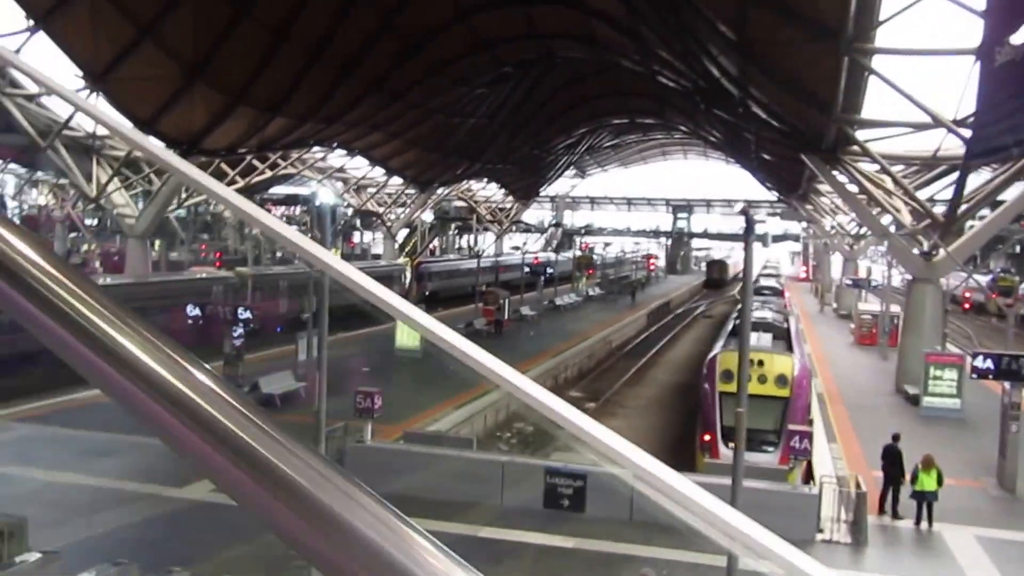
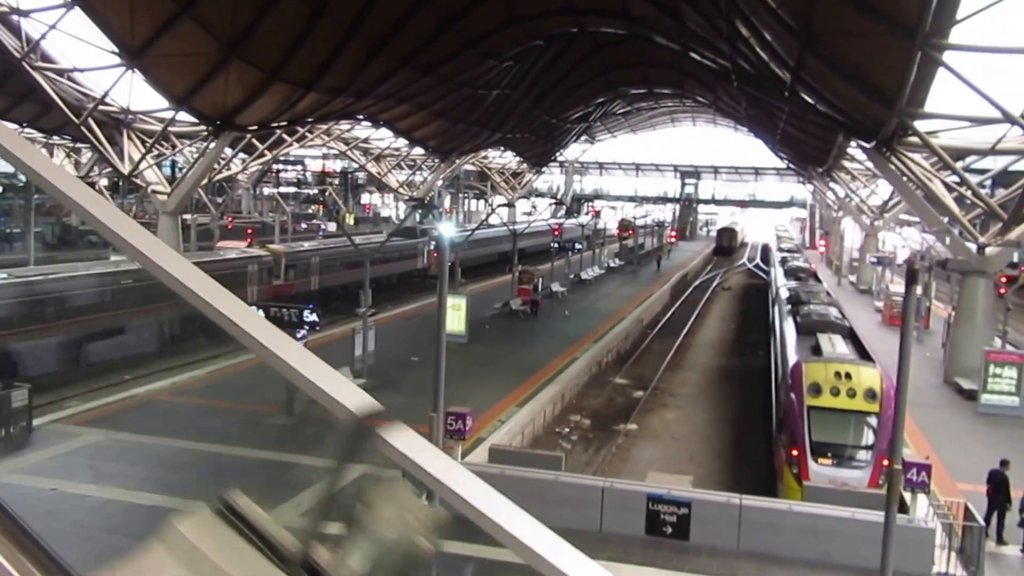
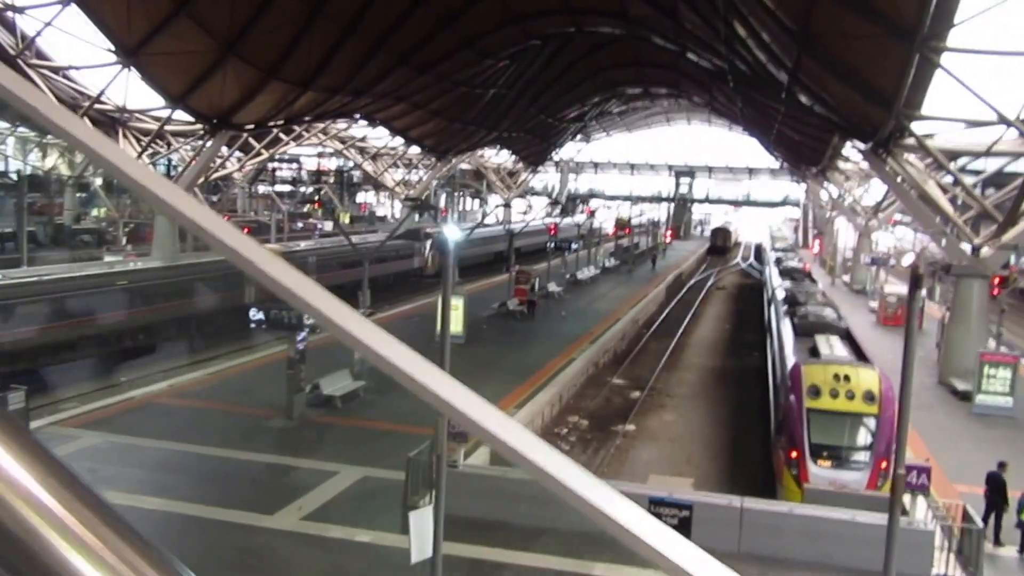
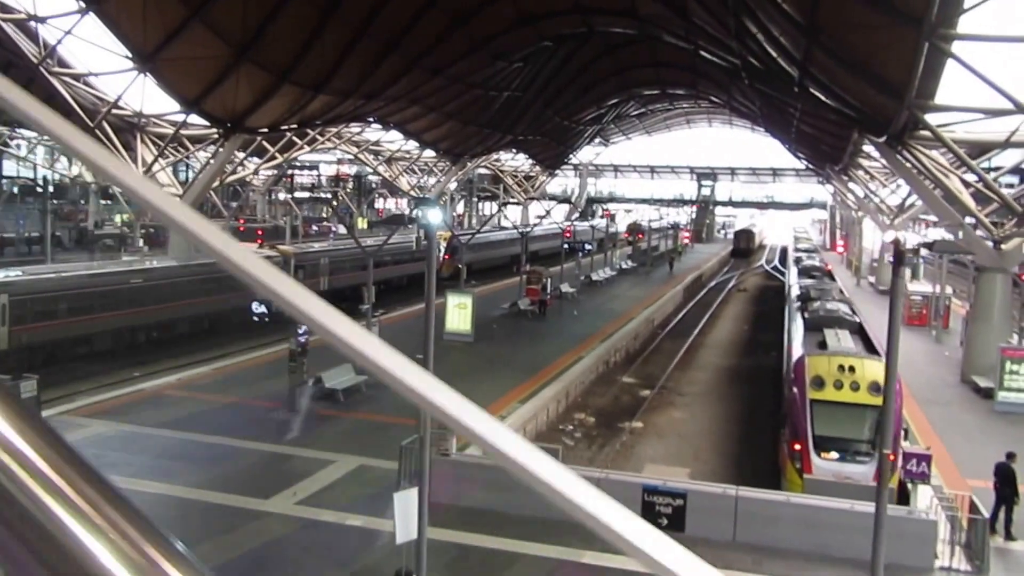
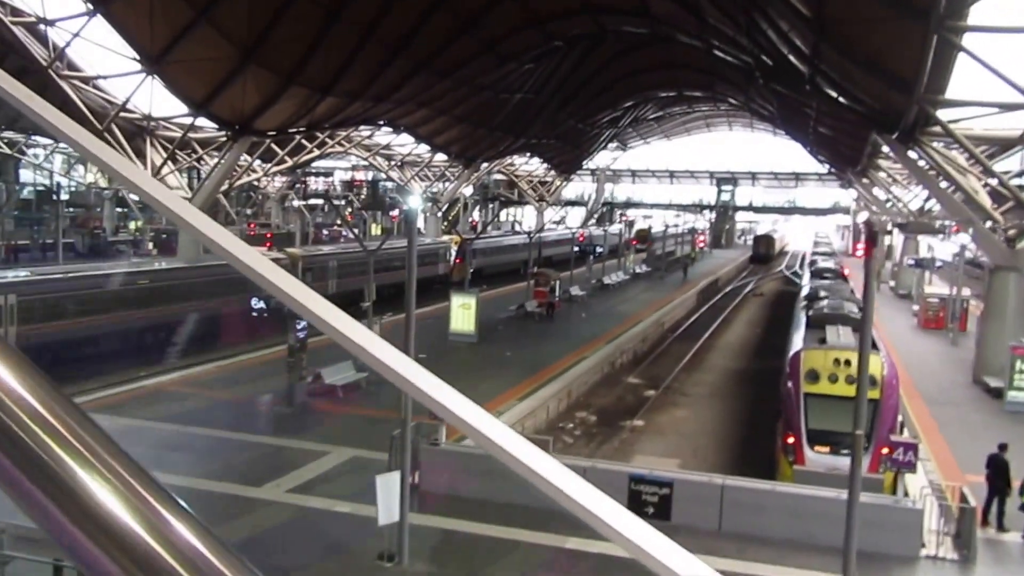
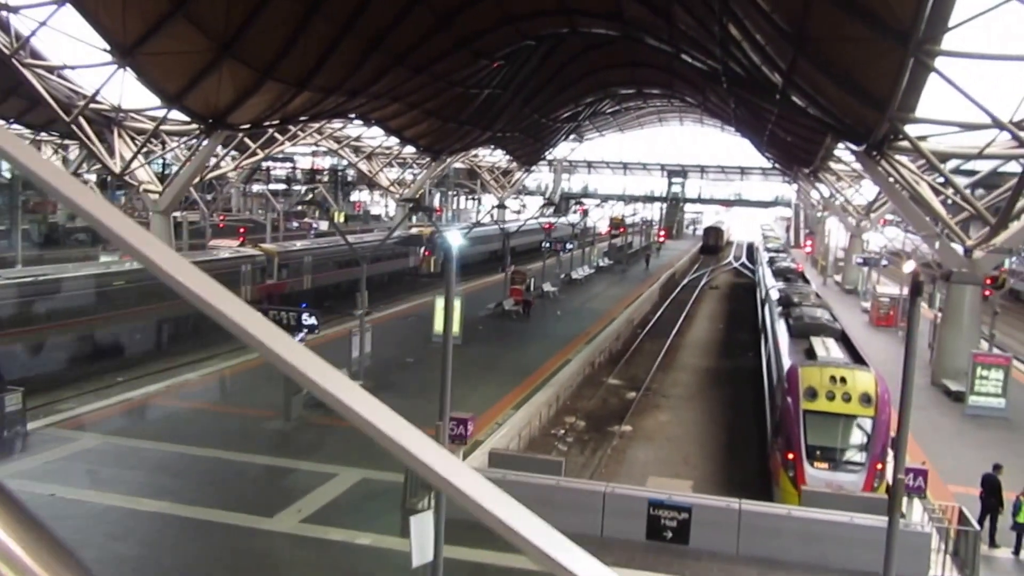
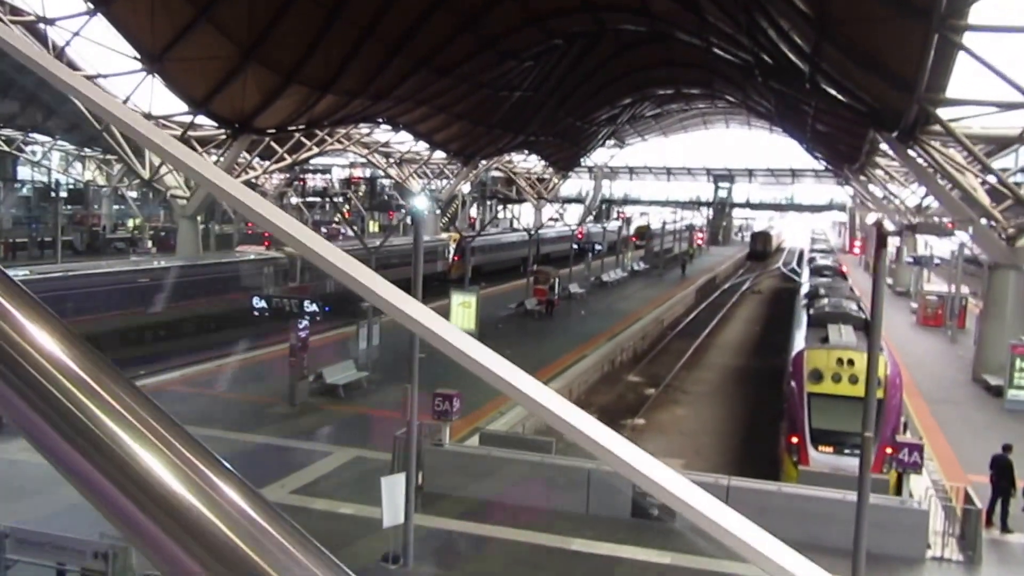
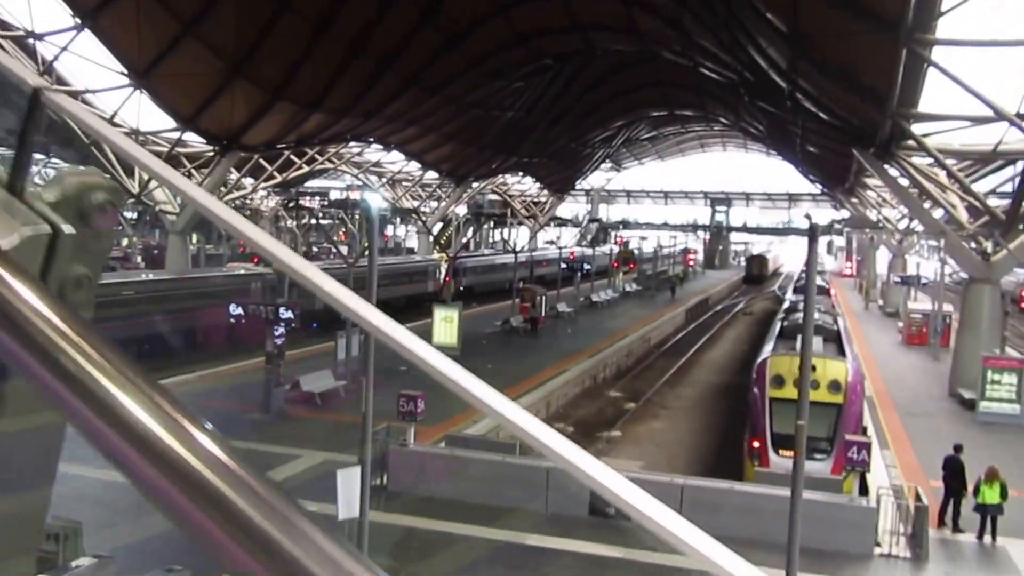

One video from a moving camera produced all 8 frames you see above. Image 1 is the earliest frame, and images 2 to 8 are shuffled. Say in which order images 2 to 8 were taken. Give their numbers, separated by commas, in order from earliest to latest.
8, 5, 7, 4, 2, 3, 6
